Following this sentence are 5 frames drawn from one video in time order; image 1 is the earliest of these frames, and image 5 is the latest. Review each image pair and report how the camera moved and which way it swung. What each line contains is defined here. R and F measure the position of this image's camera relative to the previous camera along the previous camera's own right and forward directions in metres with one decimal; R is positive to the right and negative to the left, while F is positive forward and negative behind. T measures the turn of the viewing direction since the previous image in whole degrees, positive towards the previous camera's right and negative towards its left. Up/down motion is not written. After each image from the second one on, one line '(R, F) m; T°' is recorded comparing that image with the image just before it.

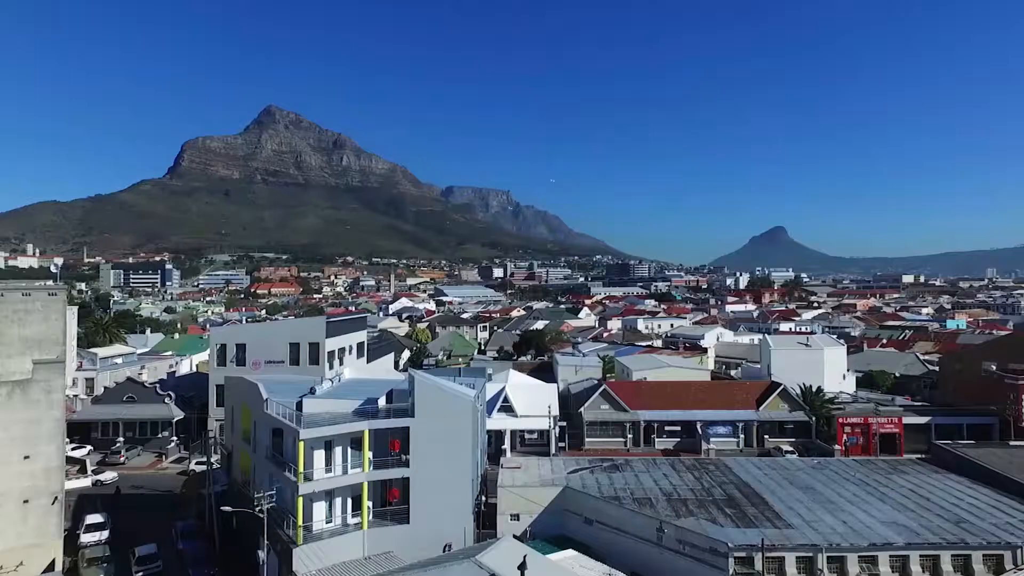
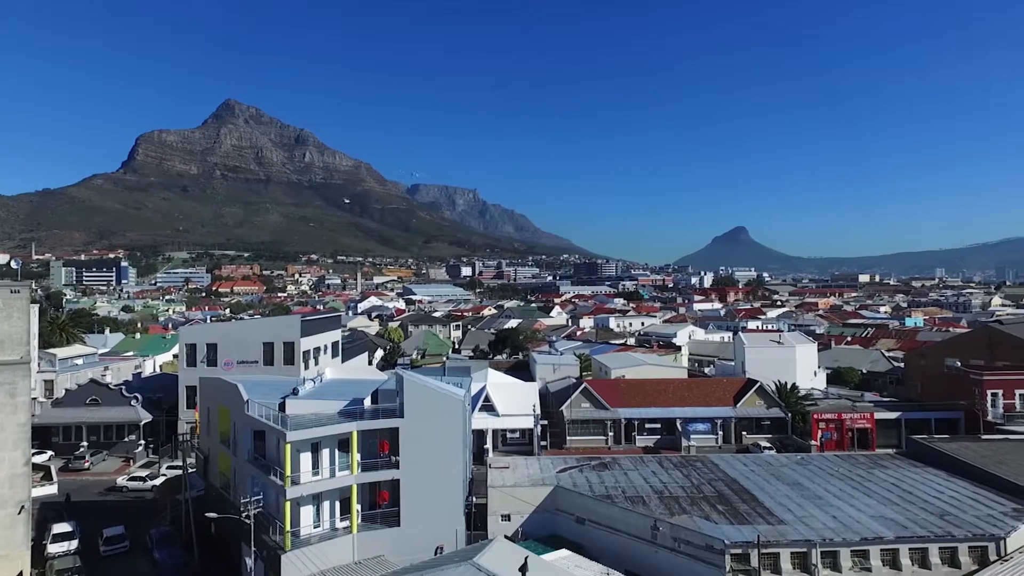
(-0.7, +0.3) m; +3°
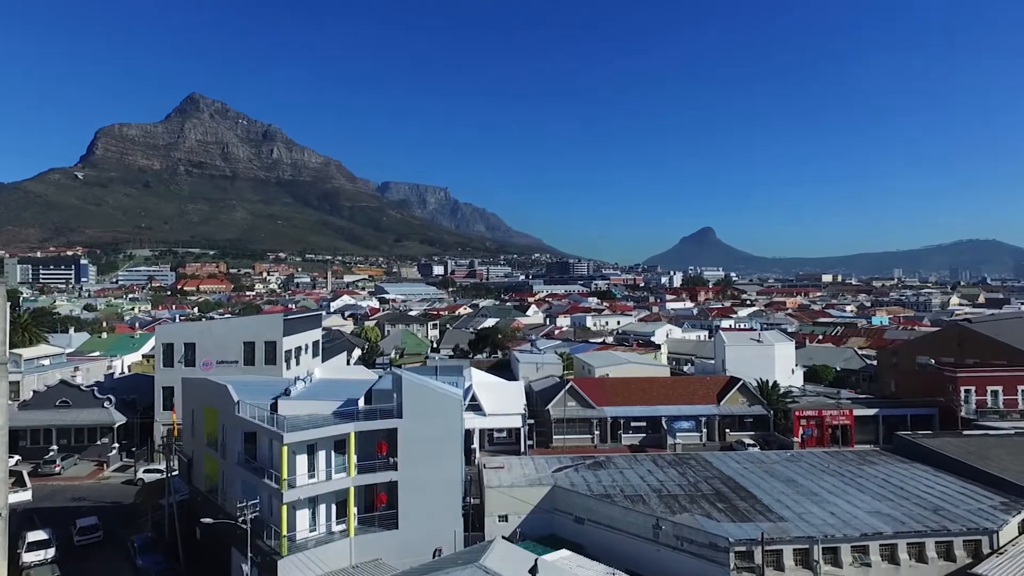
(-0.8, +0.2) m; +3°
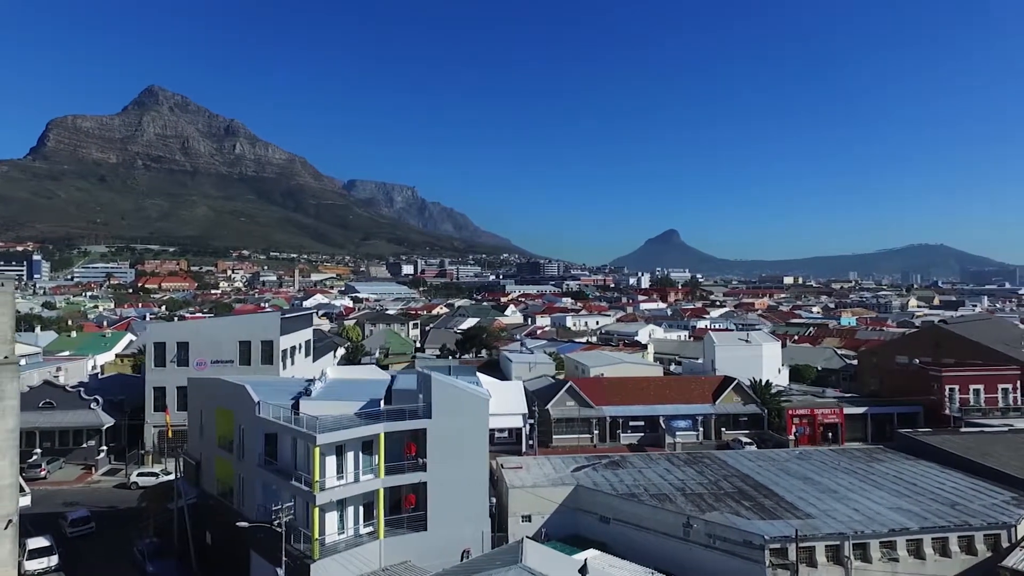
(-1.8, +0.2) m; +3°
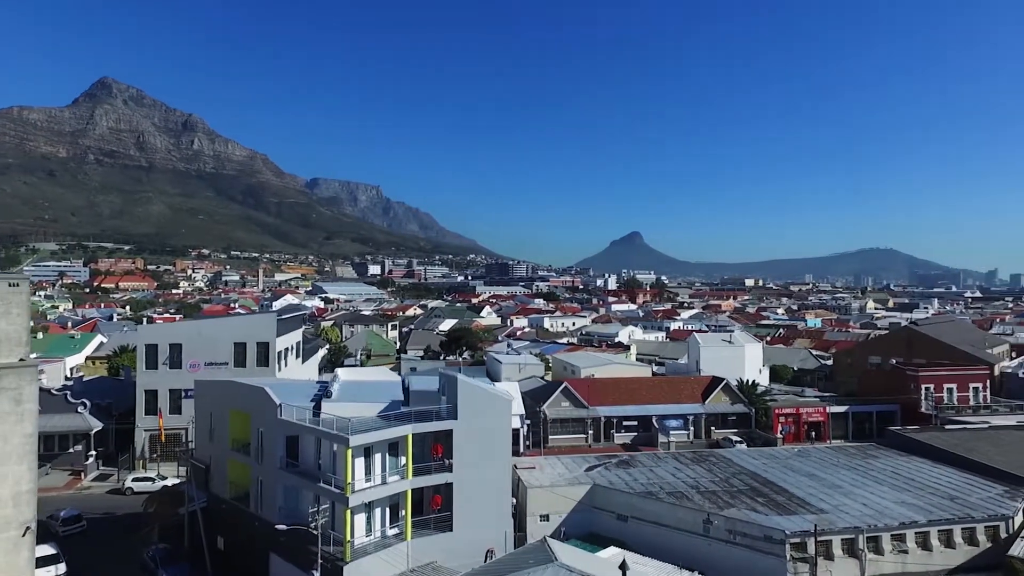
(-1.7, -0.1) m; +3°
